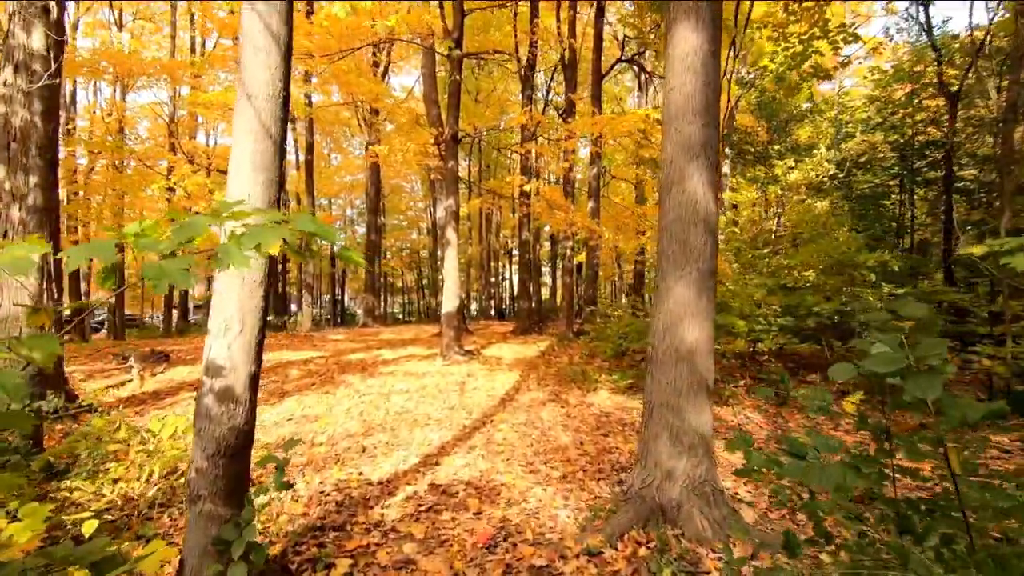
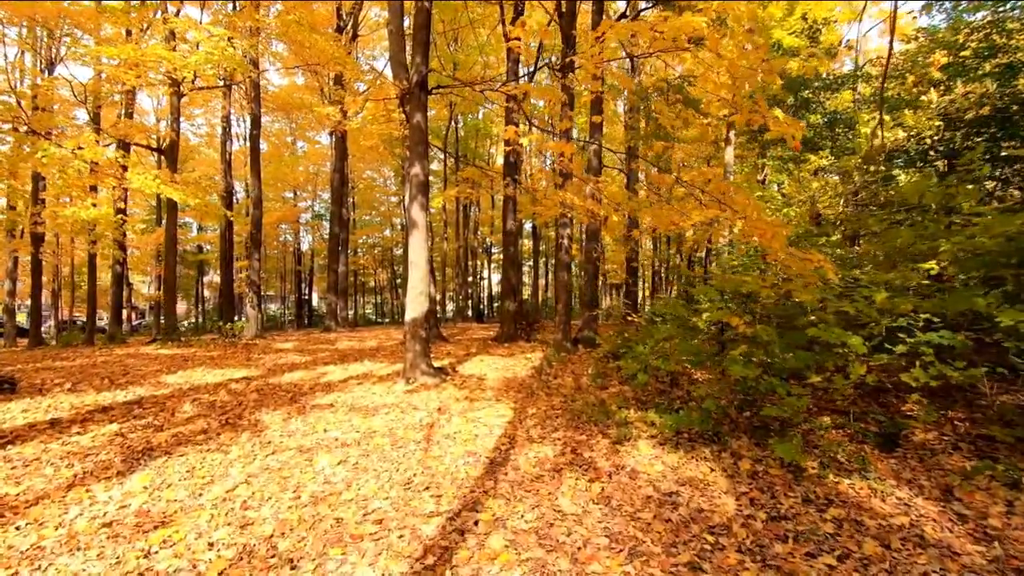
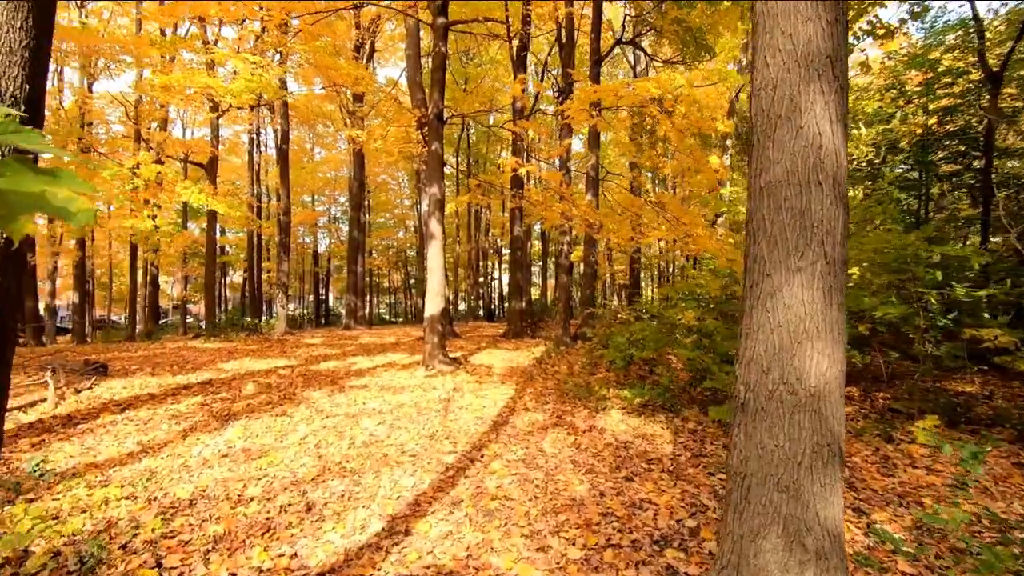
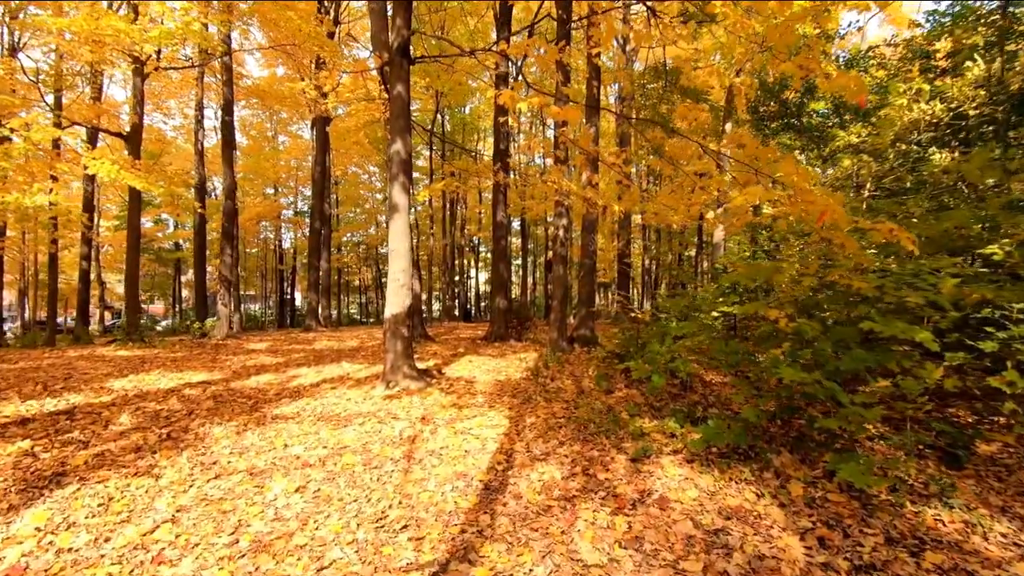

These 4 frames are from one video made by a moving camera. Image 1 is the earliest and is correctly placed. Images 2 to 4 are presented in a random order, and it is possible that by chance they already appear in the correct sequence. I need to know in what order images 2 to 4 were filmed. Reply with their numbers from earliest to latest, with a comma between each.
3, 2, 4
